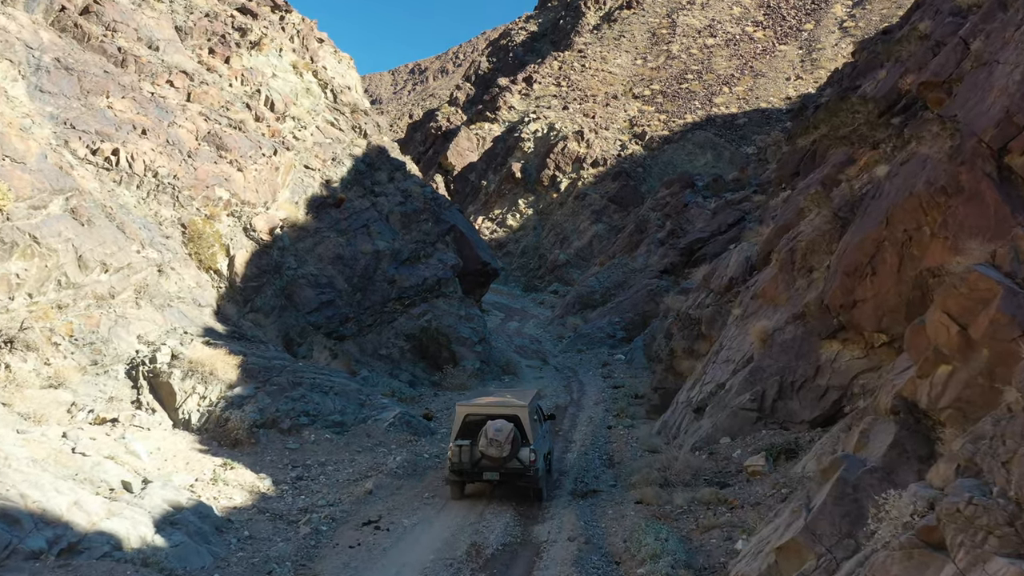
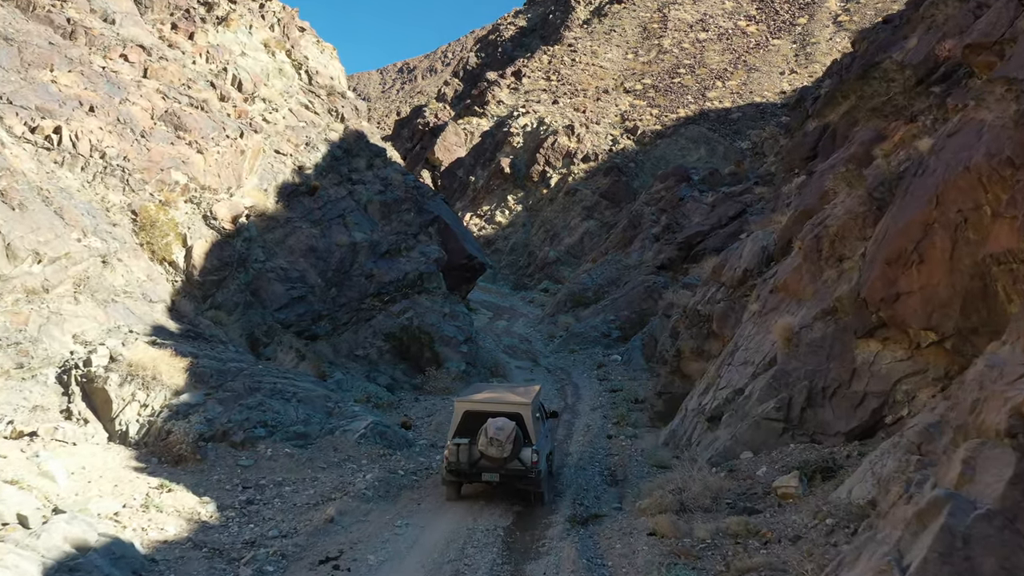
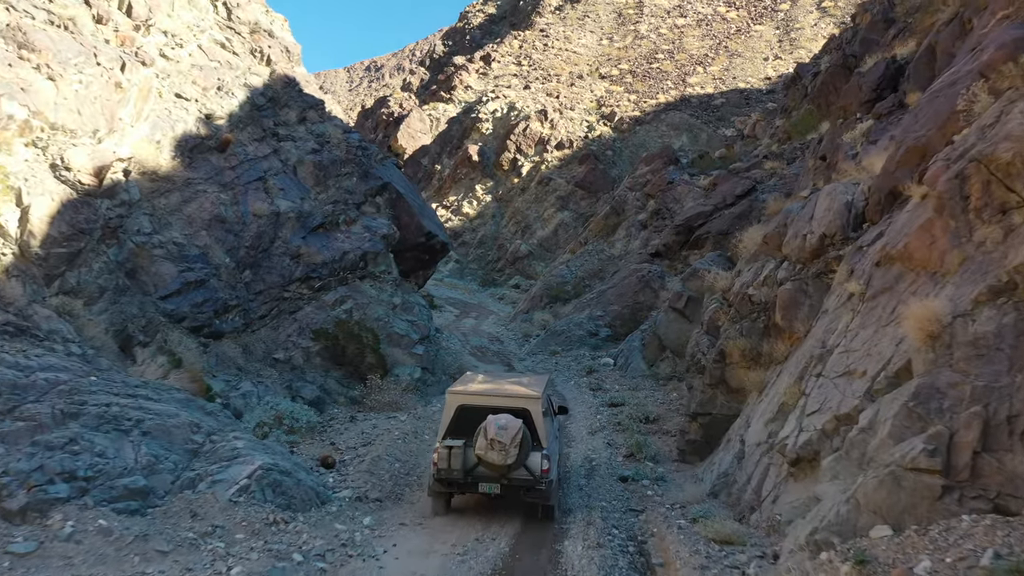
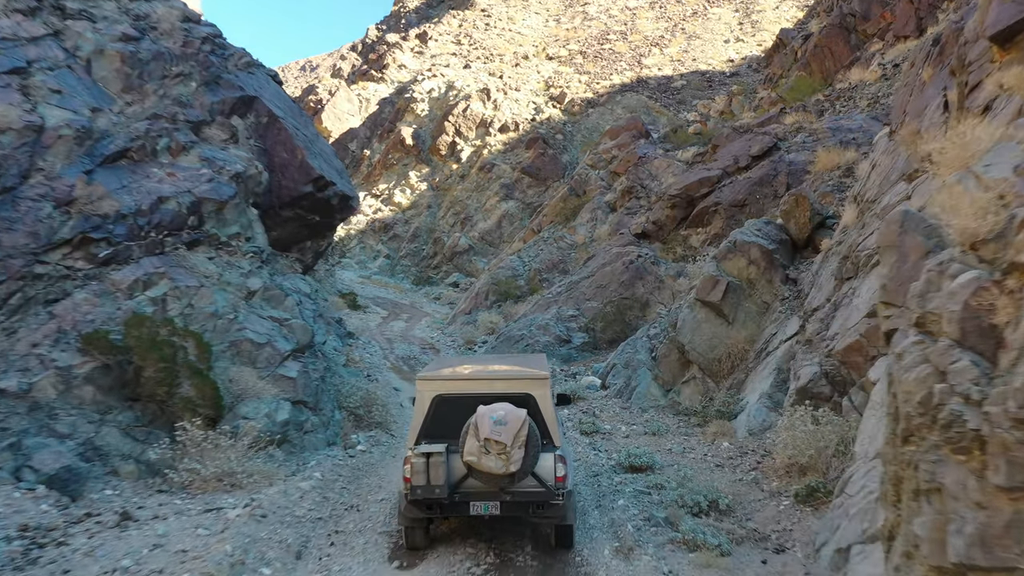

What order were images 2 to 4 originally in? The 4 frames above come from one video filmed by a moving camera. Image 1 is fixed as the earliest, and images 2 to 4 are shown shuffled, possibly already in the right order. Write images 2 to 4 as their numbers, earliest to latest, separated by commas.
2, 3, 4
